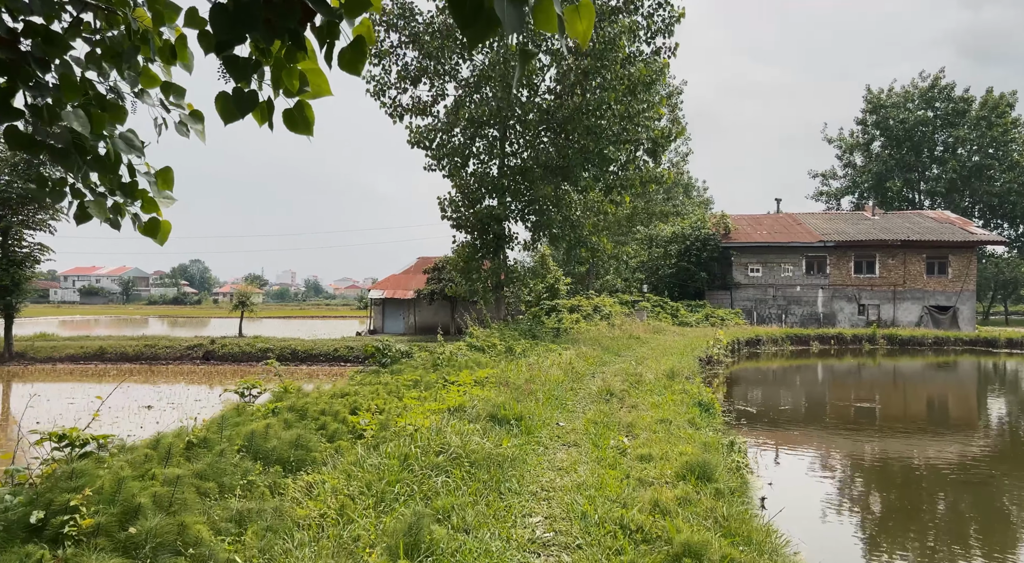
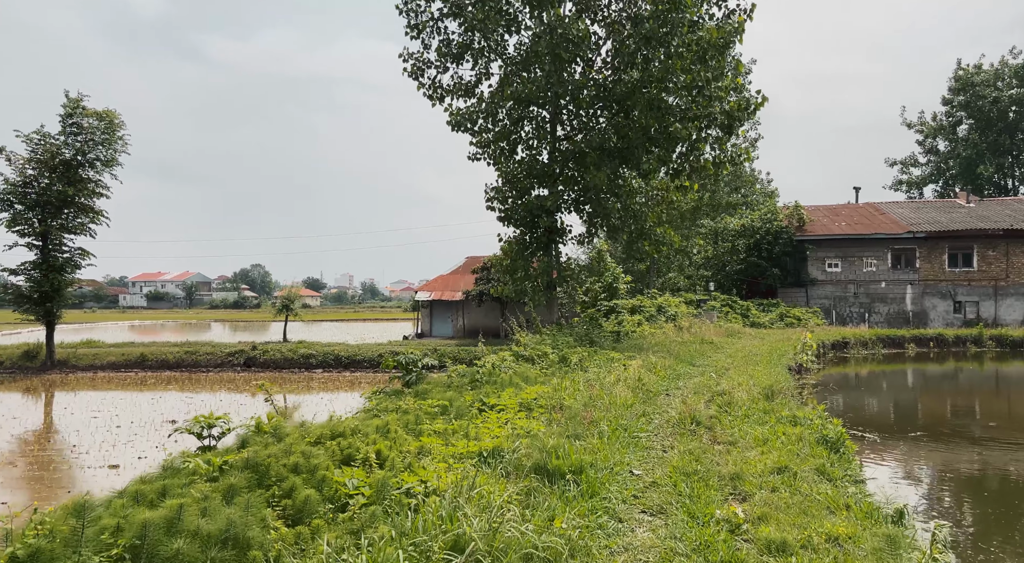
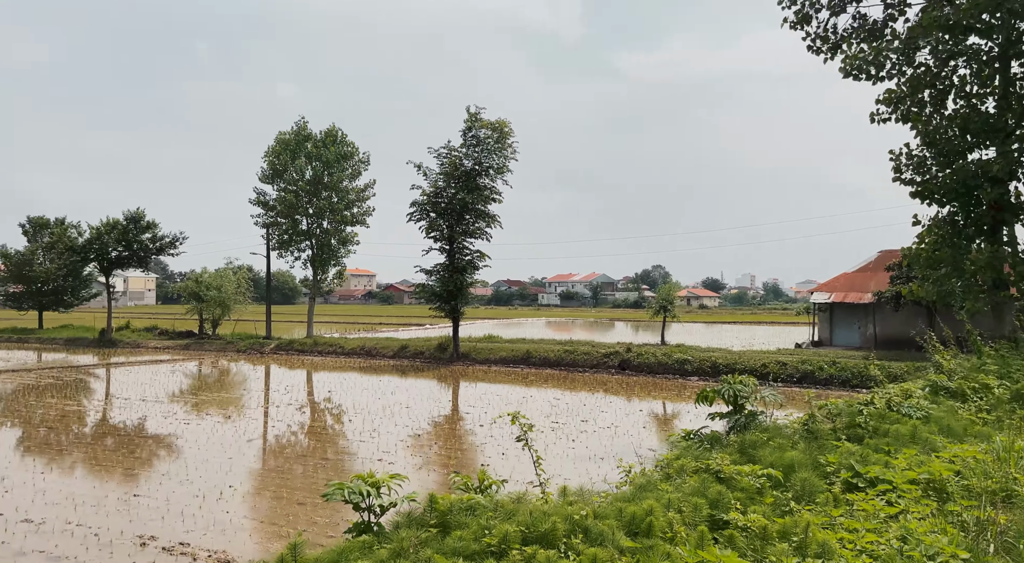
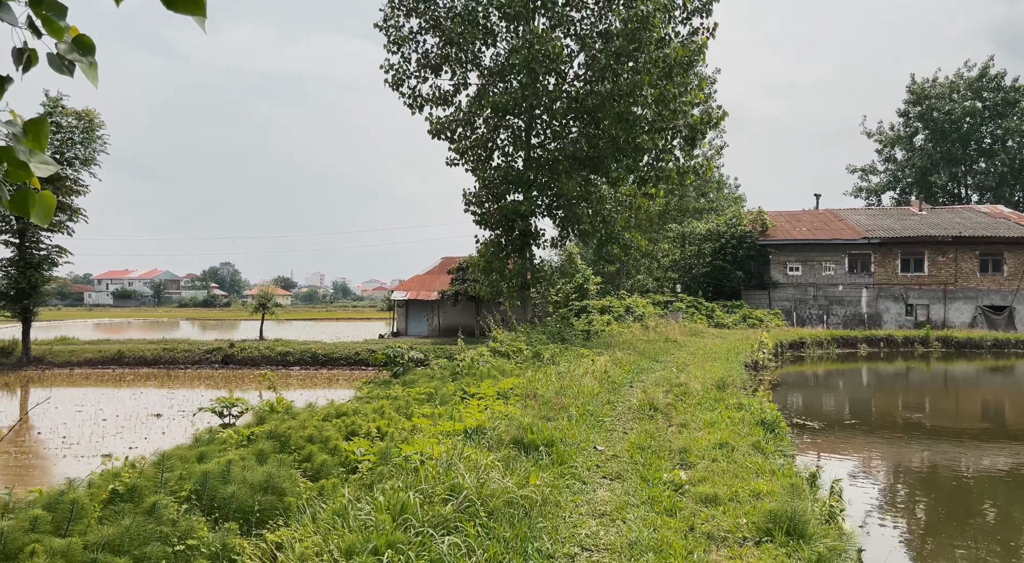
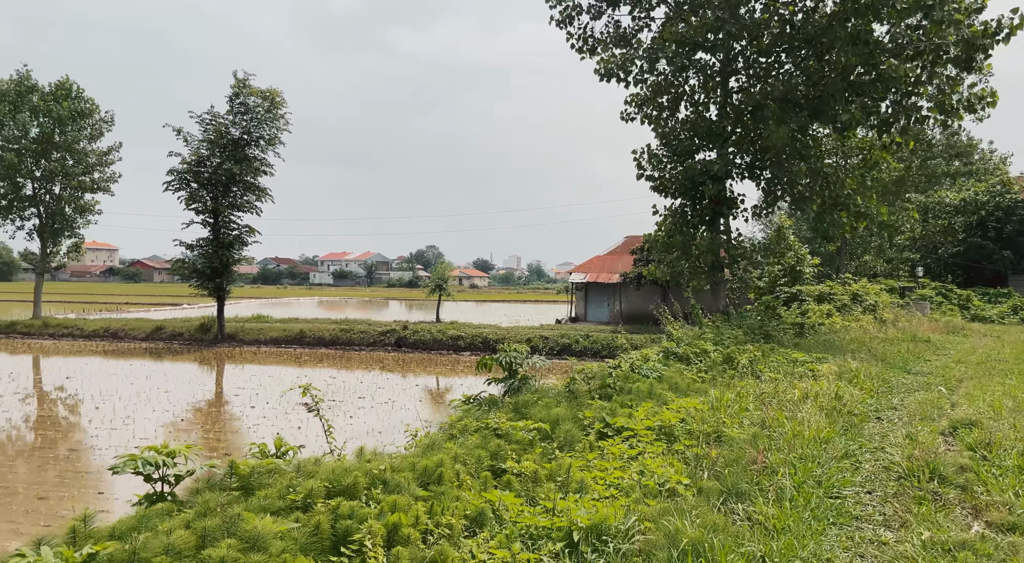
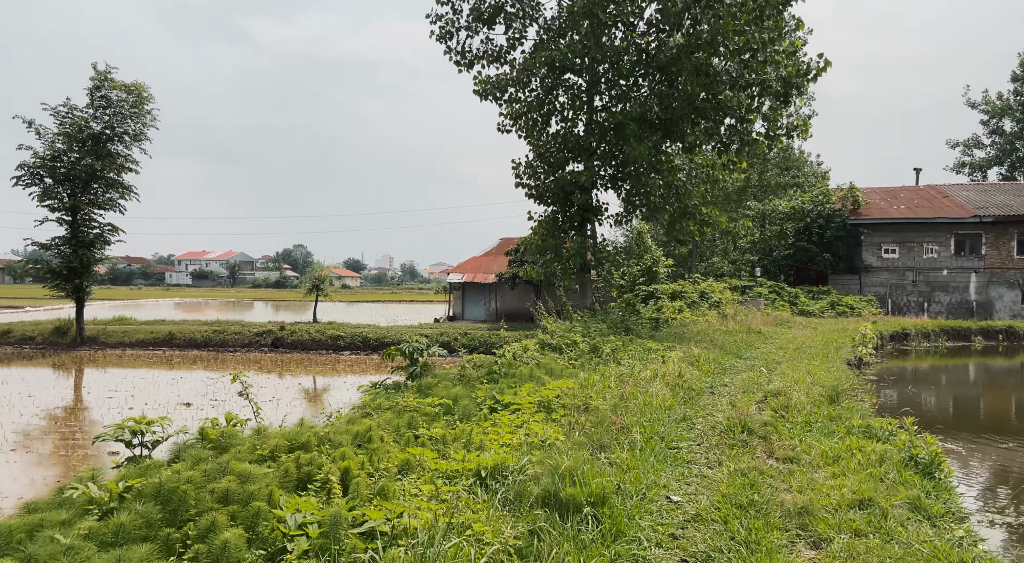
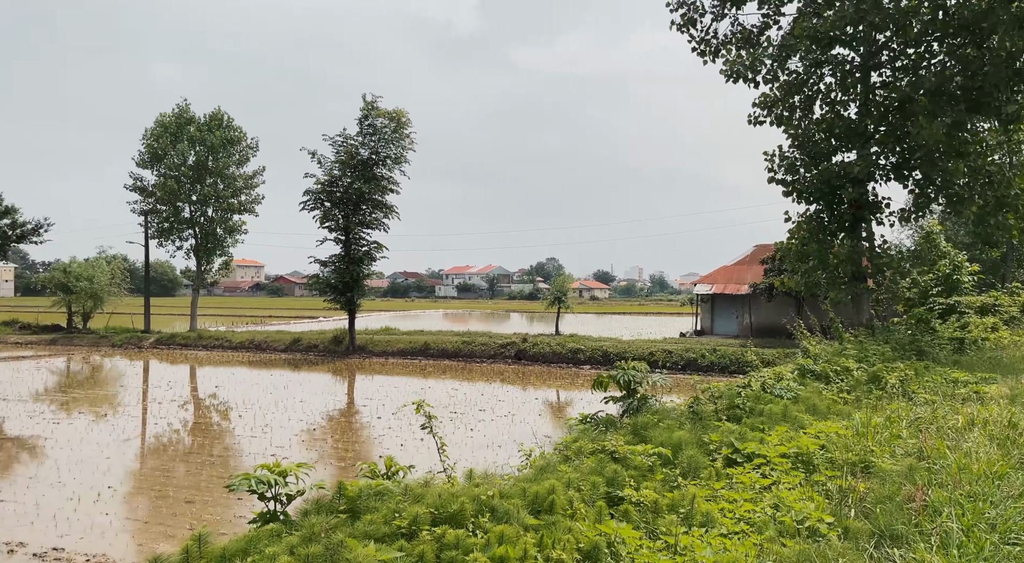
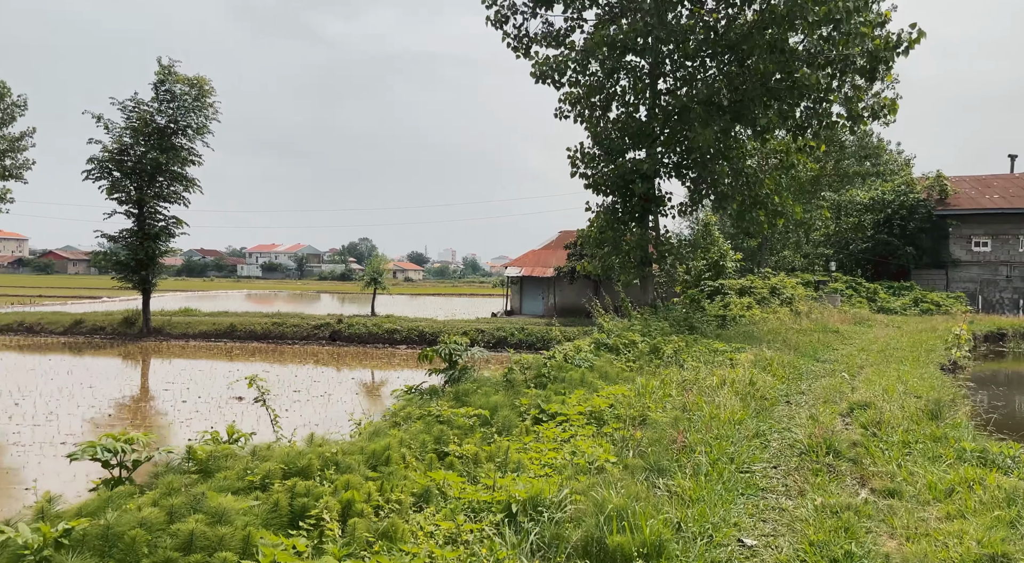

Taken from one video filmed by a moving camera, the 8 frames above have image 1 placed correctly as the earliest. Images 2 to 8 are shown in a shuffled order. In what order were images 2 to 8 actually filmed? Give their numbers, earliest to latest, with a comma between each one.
4, 2, 6, 8, 5, 7, 3
